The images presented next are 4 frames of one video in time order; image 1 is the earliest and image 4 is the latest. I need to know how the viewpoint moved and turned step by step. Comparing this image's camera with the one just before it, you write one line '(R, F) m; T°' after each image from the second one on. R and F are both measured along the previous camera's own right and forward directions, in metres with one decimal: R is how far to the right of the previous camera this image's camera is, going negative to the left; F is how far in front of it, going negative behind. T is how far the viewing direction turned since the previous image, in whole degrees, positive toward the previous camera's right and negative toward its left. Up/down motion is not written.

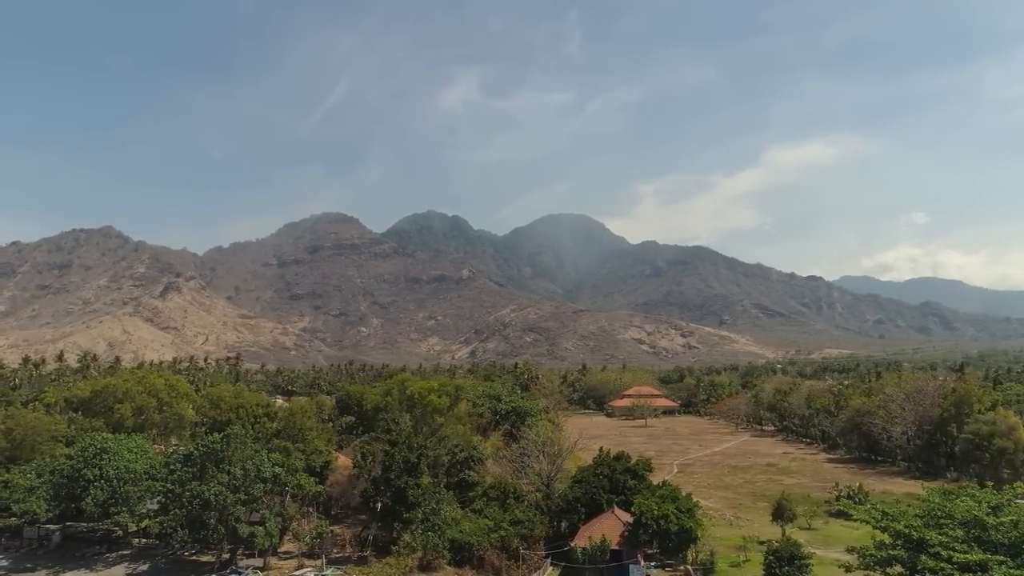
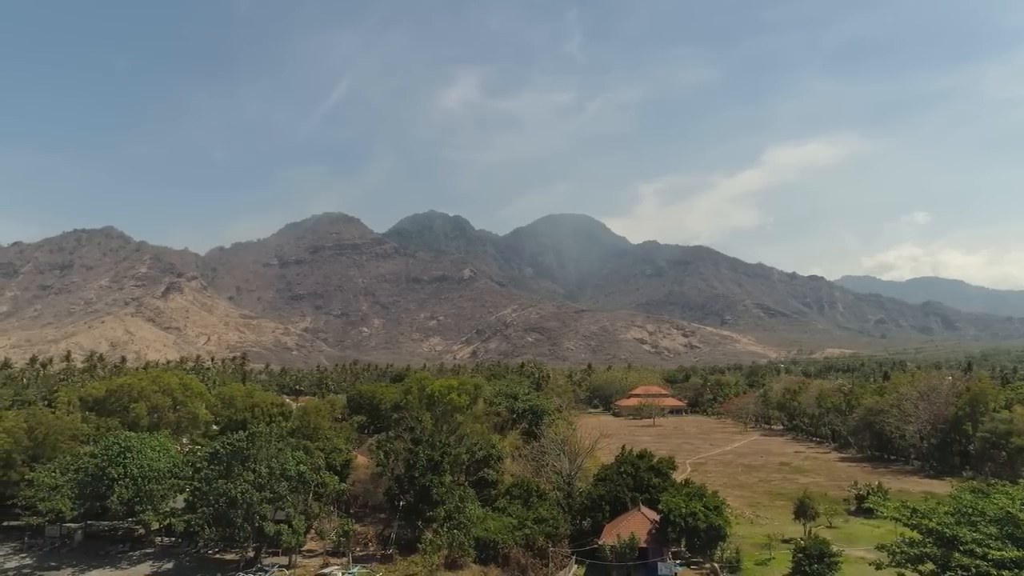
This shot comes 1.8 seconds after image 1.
(-1.2, 0.0) m; 0°
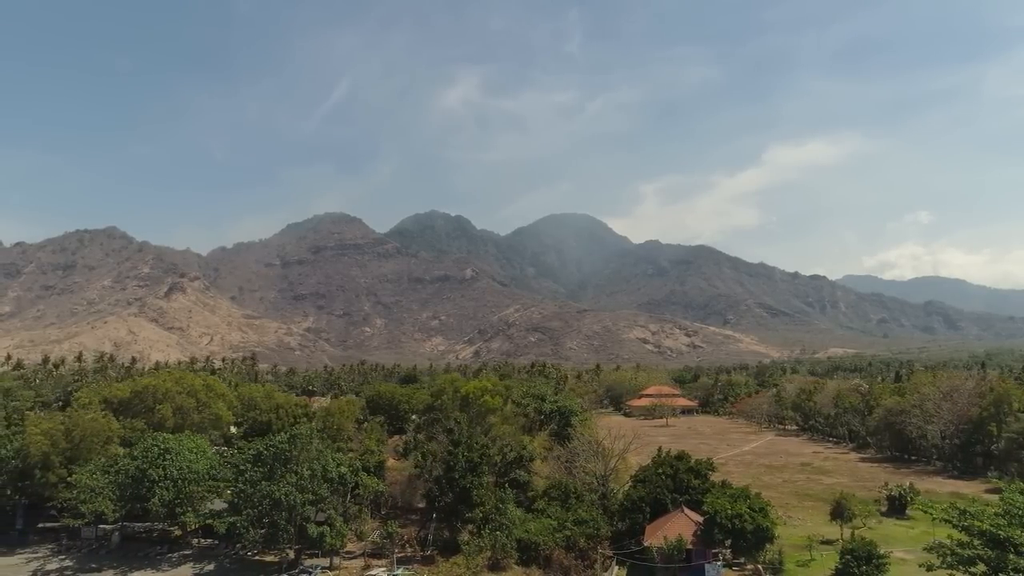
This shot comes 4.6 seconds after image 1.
(-2.0, 0.0) m; 0°
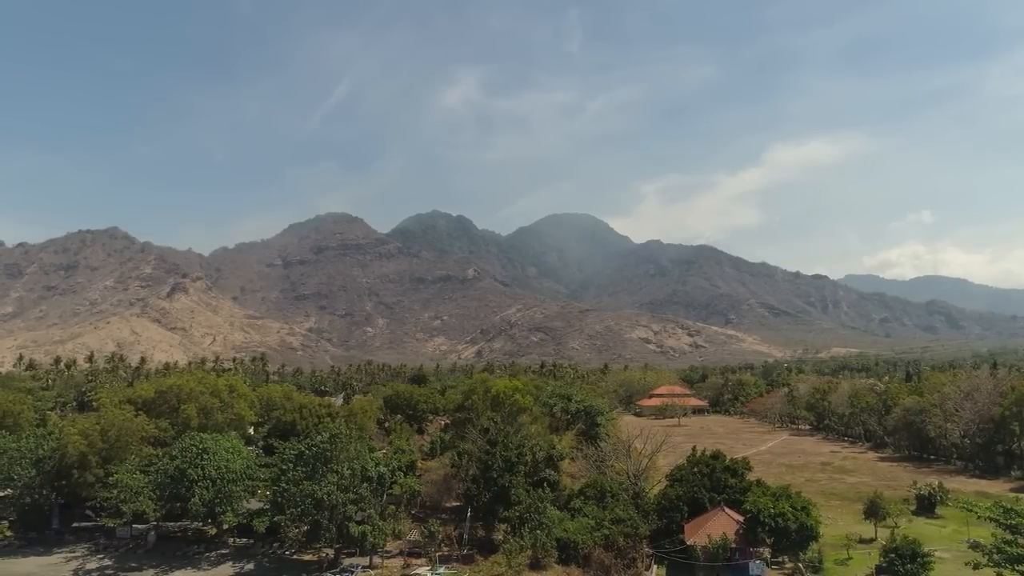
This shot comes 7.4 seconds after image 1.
(-1.9, -0.1) m; 0°
